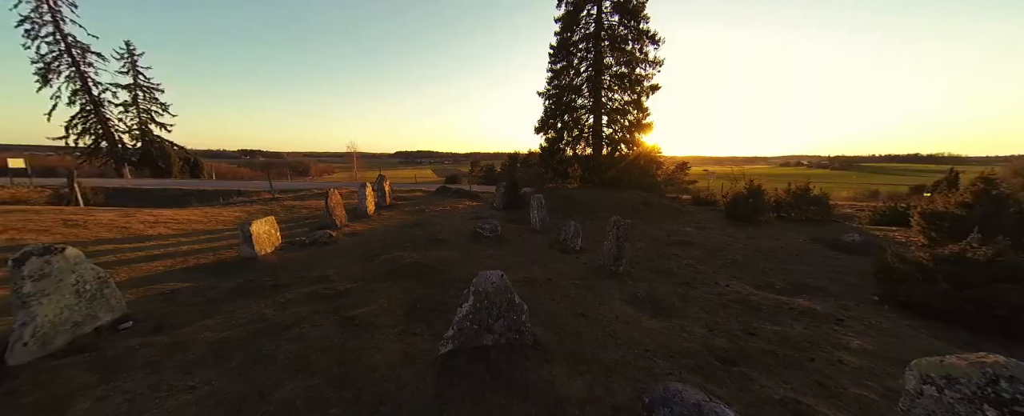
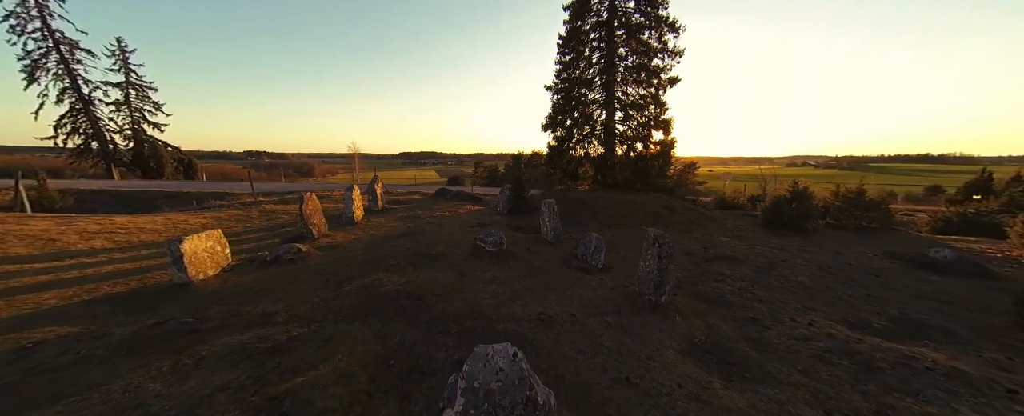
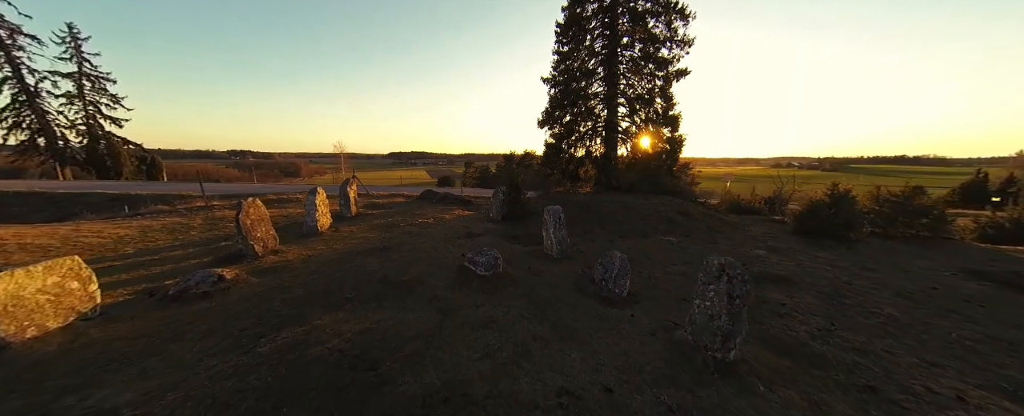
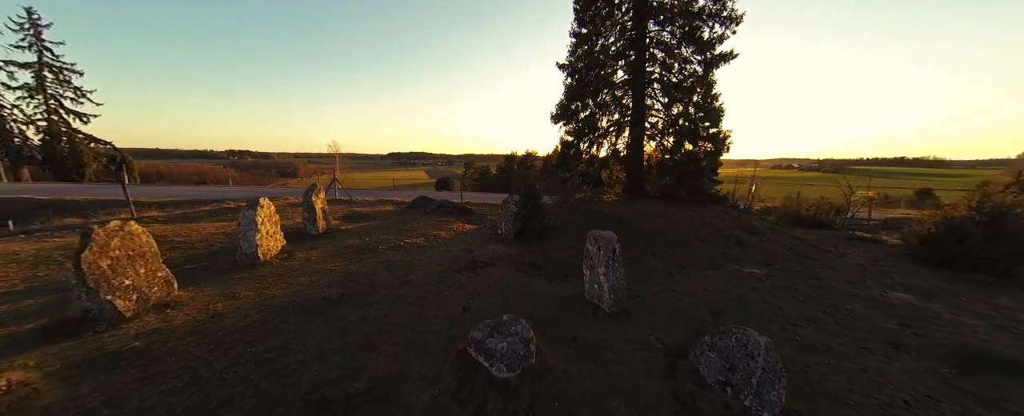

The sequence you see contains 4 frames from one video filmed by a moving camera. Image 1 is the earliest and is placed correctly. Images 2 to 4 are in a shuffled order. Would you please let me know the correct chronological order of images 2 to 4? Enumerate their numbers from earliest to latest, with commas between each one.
2, 3, 4
